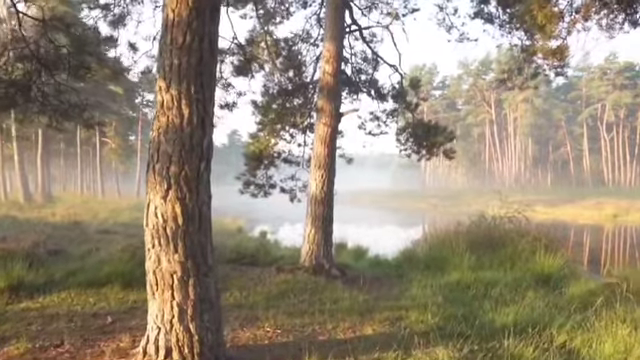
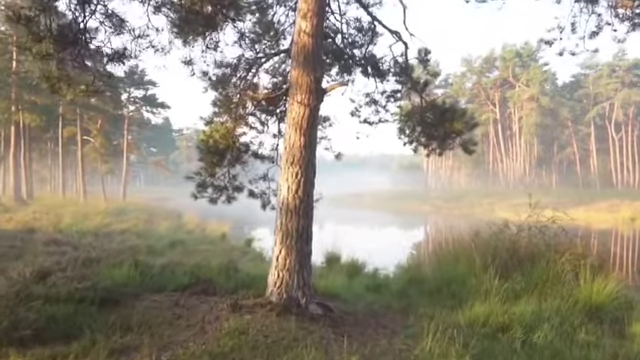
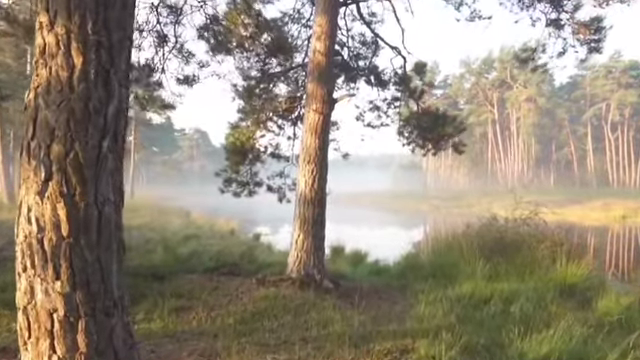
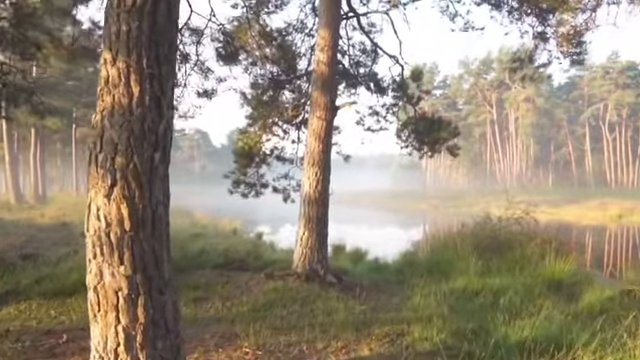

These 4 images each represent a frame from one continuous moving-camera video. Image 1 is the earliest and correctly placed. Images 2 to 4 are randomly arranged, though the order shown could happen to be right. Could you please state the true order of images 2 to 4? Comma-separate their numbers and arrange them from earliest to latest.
4, 3, 2
